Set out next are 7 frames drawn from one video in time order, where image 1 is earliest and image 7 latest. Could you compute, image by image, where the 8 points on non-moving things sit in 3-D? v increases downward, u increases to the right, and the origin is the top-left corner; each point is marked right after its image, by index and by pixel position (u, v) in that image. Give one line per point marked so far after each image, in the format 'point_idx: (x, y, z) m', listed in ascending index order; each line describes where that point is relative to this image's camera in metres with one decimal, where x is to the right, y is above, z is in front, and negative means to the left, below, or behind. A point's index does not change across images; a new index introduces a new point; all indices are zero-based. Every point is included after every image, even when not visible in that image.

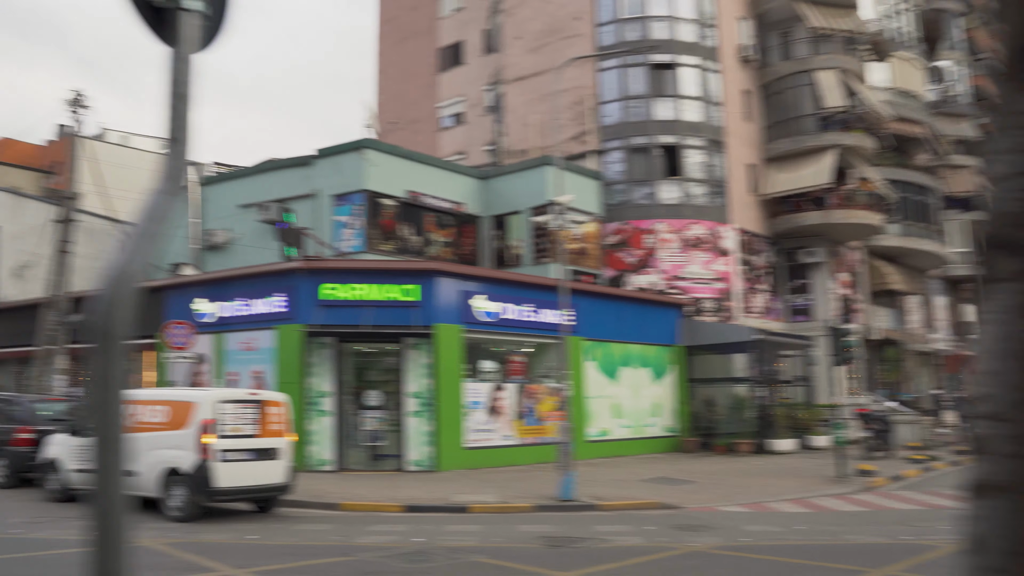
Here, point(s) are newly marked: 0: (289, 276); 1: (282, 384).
0: (-4.3, +0.2, +18.5) m
1: (-4.5, -1.9, +18.3) m
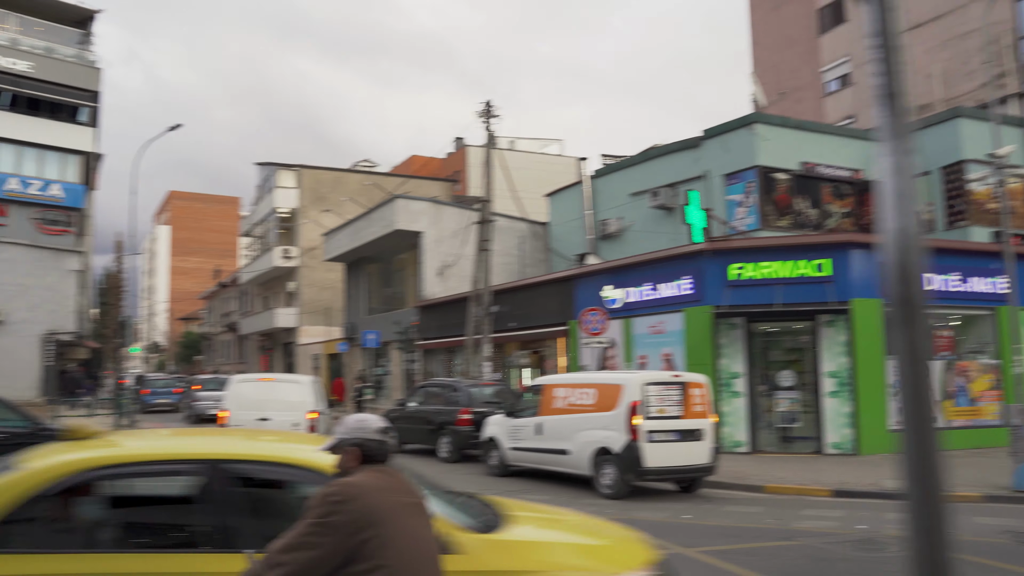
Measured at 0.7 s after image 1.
0: (+3.6, +0.6, +18.4) m
1: (+3.5, -1.5, +18.4) m
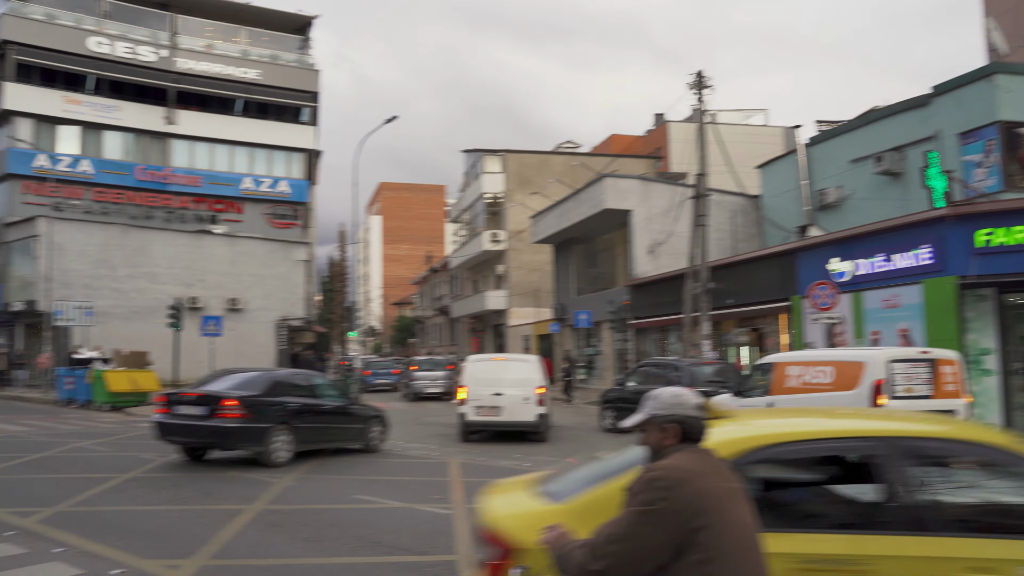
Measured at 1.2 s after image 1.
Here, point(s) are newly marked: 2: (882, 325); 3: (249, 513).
0: (+7.7, +1.1, +17.0) m
1: (+7.6, -1.0, +17.0) m
2: (+7.3, -0.7, +18.5) m
3: (-2.3, -1.9, +8.1) m
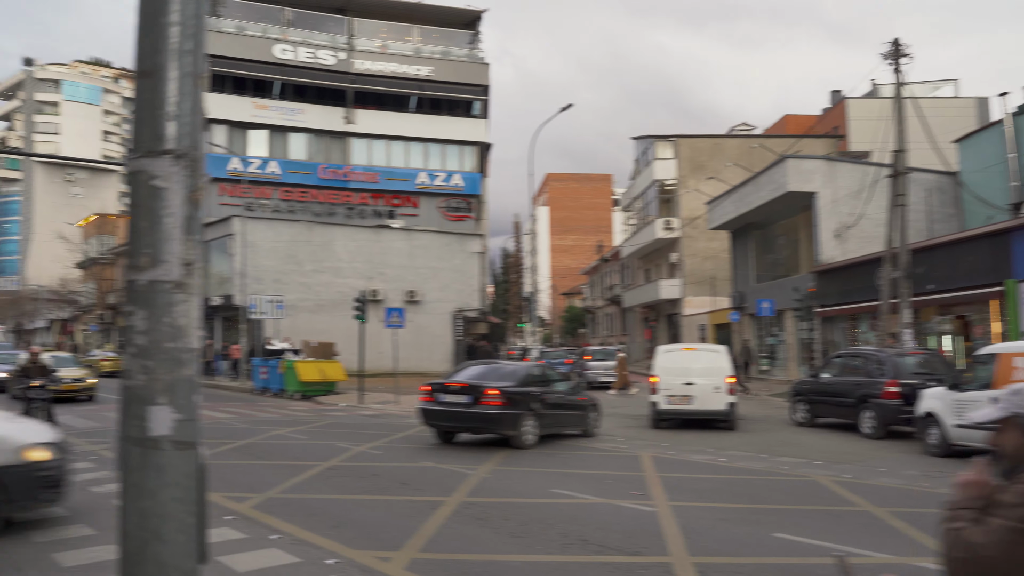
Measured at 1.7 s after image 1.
0: (+10.8, +1.5, +15.1) m
1: (+10.8, -0.6, +15.1) m
2: (+10.6, -0.4, +16.6) m
3: (-0.5, -1.9, +8.1) m
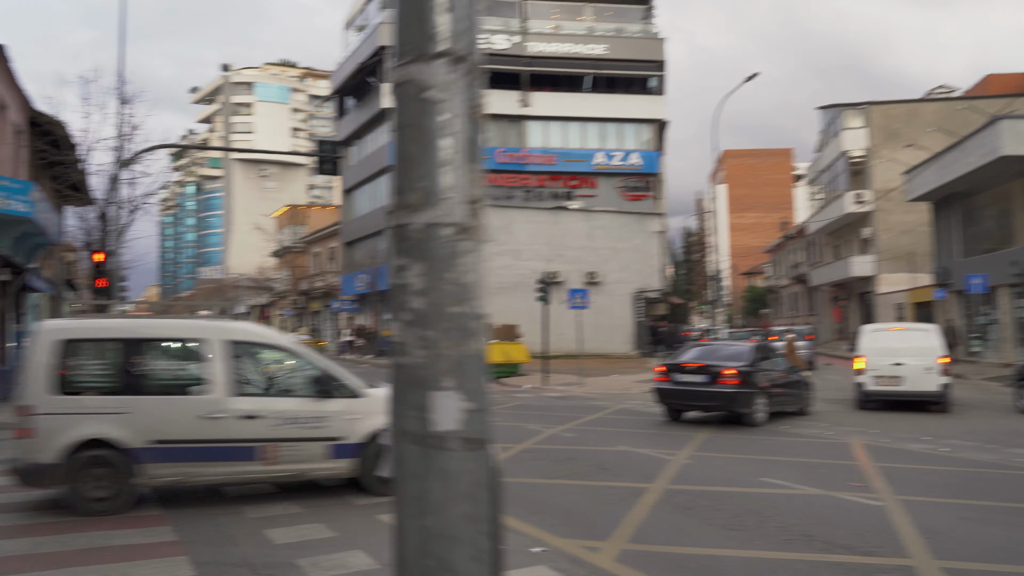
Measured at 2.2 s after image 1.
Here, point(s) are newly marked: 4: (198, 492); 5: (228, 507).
0: (+13.5, +1.9, +12.4) m
1: (+13.5, -0.2, +12.5) m
2: (+13.7, +0.1, +14.0) m
3: (+1.2, -1.7, +7.7) m
4: (-2.7, -1.8, +8.3) m
5: (-2.3, -1.8, +7.7) m
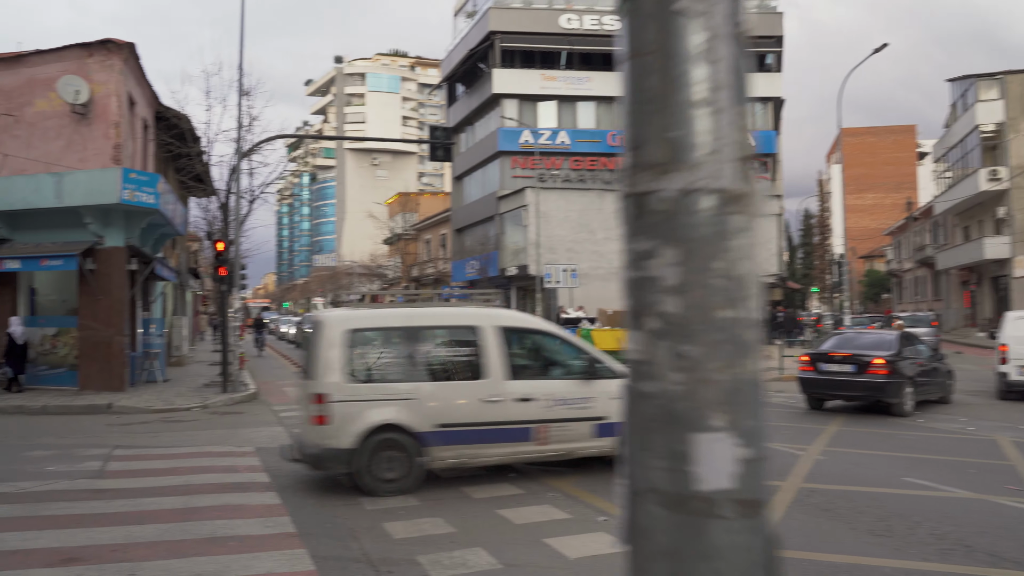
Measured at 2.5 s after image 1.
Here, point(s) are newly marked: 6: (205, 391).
0: (+14.9, +2.2, +10.4) m
1: (+15.0, +0.1, +10.6) m
2: (+15.3, +0.4, +12.0) m
3: (+2.1, -1.6, +7.2) m
4: (-1.7, -1.7, +8.2) m
5: (-1.3, -1.7, +7.6) m
6: (-5.4, -1.8, +16.4) m
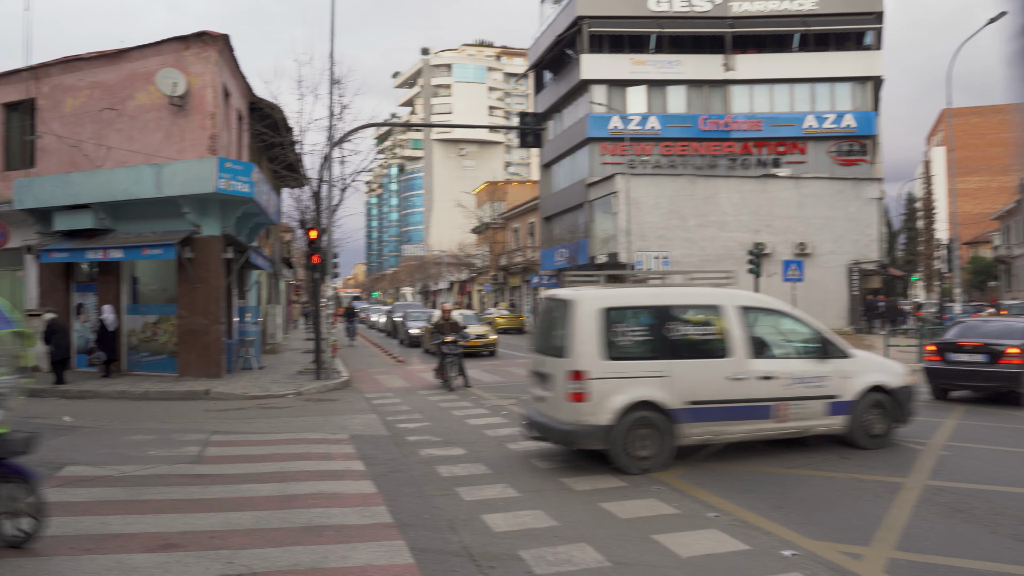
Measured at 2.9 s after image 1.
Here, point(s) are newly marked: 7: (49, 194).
0: (+15.9, +2.4, +8.7) m
1: (+15.9, +0.3, +8.8) m
2: (+16.4, +0.6, +10.2) m
3: (+2.9, -1.4, +6.7) m
4: (-0.8, -1.6, +8.1) m
5: (-0.5, -1.6, +7.4) m
6: (-3.7, -1.6, +16.5) m
7: (-8.3, +1.7, +16.9) m
